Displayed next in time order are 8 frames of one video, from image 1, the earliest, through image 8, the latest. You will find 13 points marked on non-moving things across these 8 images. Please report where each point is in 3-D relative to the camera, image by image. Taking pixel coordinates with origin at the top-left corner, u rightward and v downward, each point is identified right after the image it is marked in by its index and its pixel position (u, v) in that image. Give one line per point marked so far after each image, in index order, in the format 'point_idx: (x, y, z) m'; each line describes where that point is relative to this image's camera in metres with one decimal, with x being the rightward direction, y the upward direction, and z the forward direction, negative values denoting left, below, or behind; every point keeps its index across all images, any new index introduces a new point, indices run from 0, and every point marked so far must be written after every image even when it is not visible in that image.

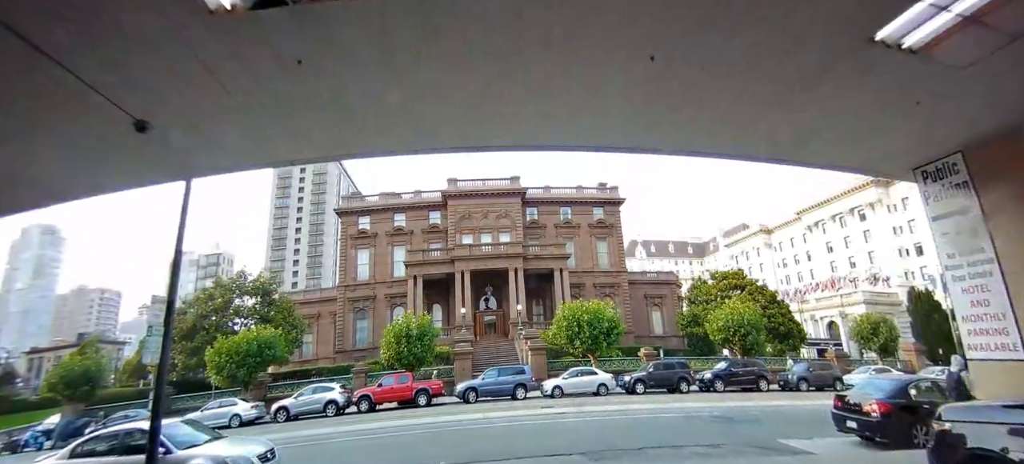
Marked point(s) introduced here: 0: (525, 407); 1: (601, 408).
0: (+0.4, -7.4, +19.0) m
1: (+3.1, -6.4, +16.3) m
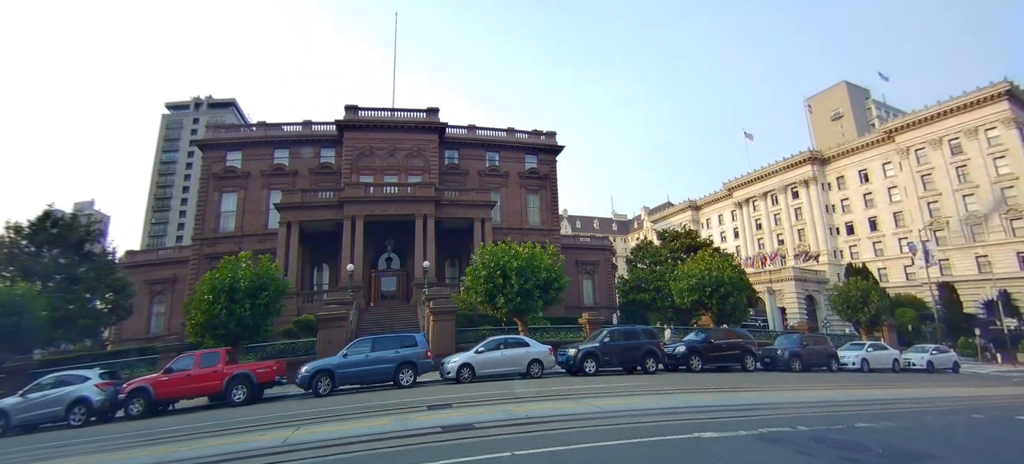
0: (-2.7, -4.1, +10.6) m
1: (+0.5, -3.3, +8.4) m
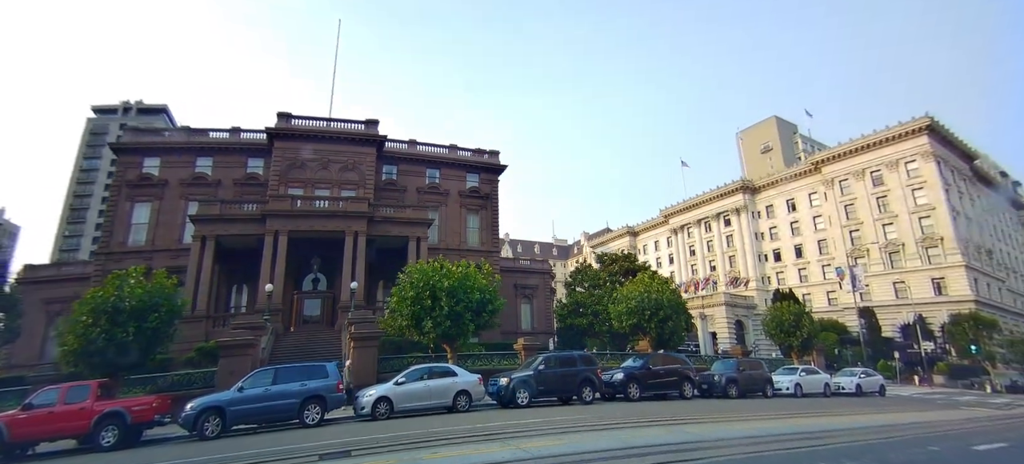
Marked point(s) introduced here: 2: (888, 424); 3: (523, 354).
0: (-4.4, -4.4, +8.8) m
1: (-0.9, -3.5, +7.0) m
2: (+9.4, -4.7, +11.0) m
3: (+0.4, -4.9, +18.2) m
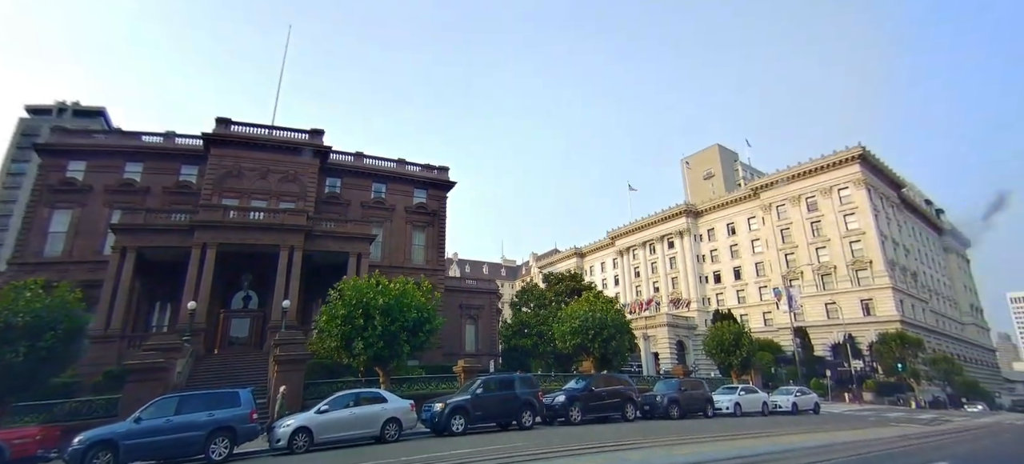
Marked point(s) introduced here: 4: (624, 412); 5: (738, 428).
0: (-5.7, -4.5, +7.6) m
1: (-2.0, -3.7, +6.2) m
2: (+7.8, -5.2, +11.1) m
3: (-1.8, -5.6, +17.4) m
4: (+4.1, -6.5, +16.5) m
5: (+7.8, -6.8, +15.7) m
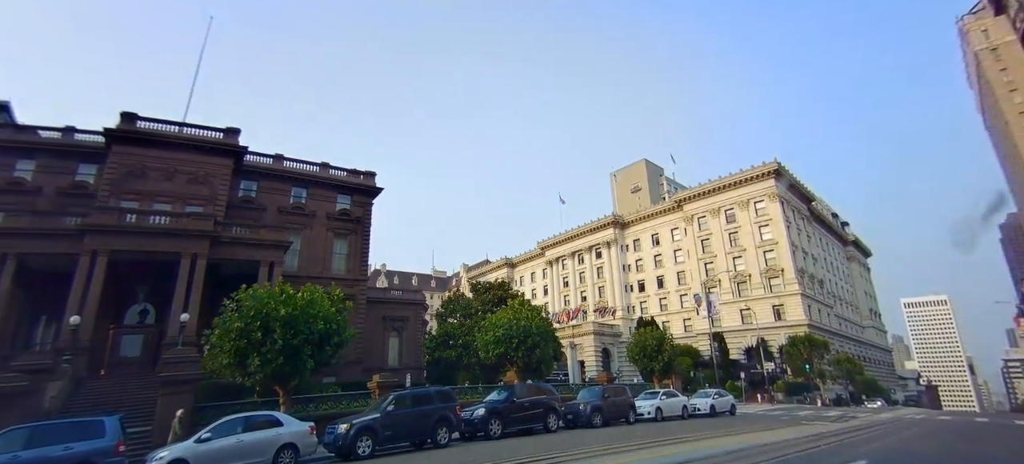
0: (-7.0, -4.4, +6.0) m
1: (-3.2, -3.6, +5.1) m
2: (+5.8, -5.4, +11.3) m
3: (-4.6, -5.8, +16.1) m
4: (+1.4, -6.8, +16.0) m
5: (+5.2, -7.1, +15.8) m
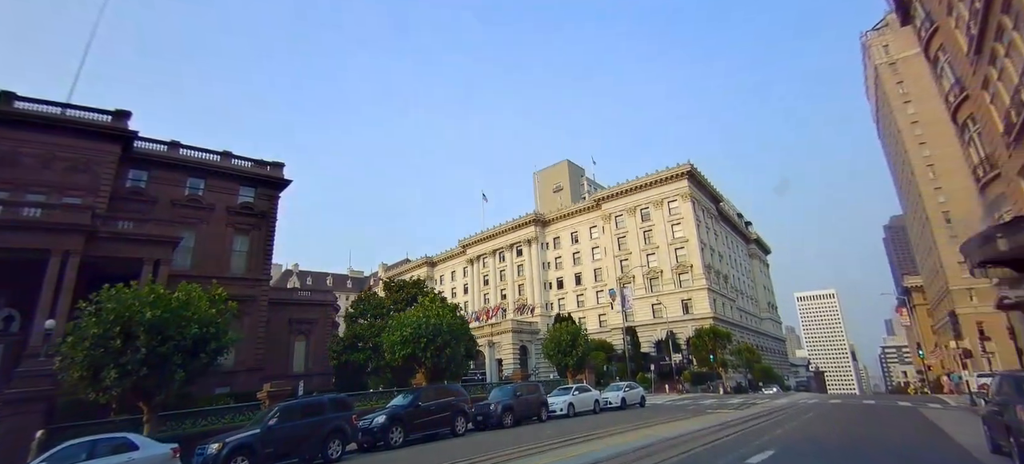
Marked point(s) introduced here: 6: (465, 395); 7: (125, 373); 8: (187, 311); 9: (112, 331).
0: (-8.2, -4.2, +4.1) m
1: (-4.3, -3.3, +3.9) m
2: (+3.6, -5.2, +11.5) m
3: (-7.4, -5.5, +14.5) m
4: (-1.5, -6.6, +15.4) m
5: (+2.3, -6.9, +15.8) m
6: (-1.4, -6.1, +16.8) m
7: (-9.8, -3.9, +12.0) m
8: (-9.4, -2.3, +13.8) m
9: (-10.6, -2.8, +12.3) m
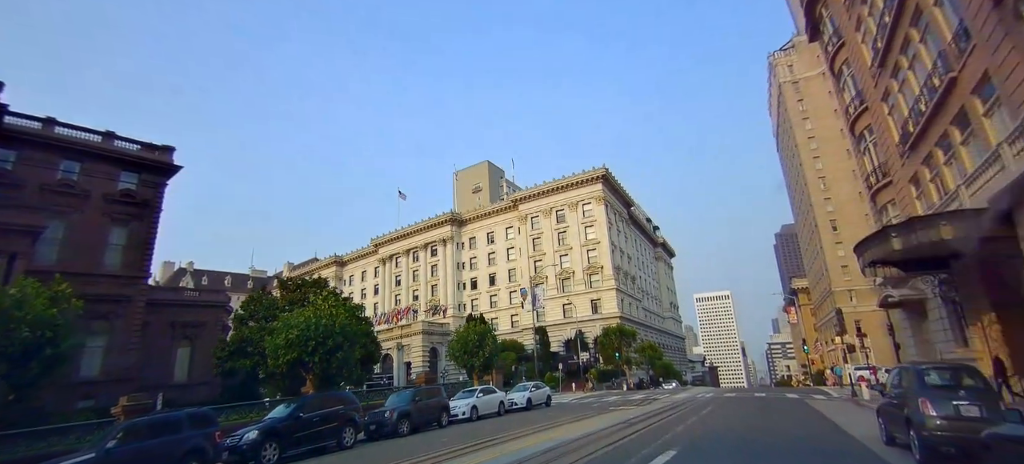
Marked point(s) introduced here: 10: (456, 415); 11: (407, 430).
0: (-9.0, -3.8, +2.2) m
1: (-5.1, -3.1, +2.7) m
2: (+1.2, -5.2, +11.5) m
3: (-10.2, -5.2, +12.5) m
4: (-4.6, -6.5, +14.5) m
5: (-0.9, -6.9, +15.5) m
6: (-4.7, -6.0, +15.9) m
7: (-12.0, -3.5, +9.6) m
8: (-11.8, -1.9, +11.5) m
9: (-12.8, -2.3, +9.7) m
10: (-1.9, -8.1, +19.9) m
11: (-3.2, -7.3, +16.7) m
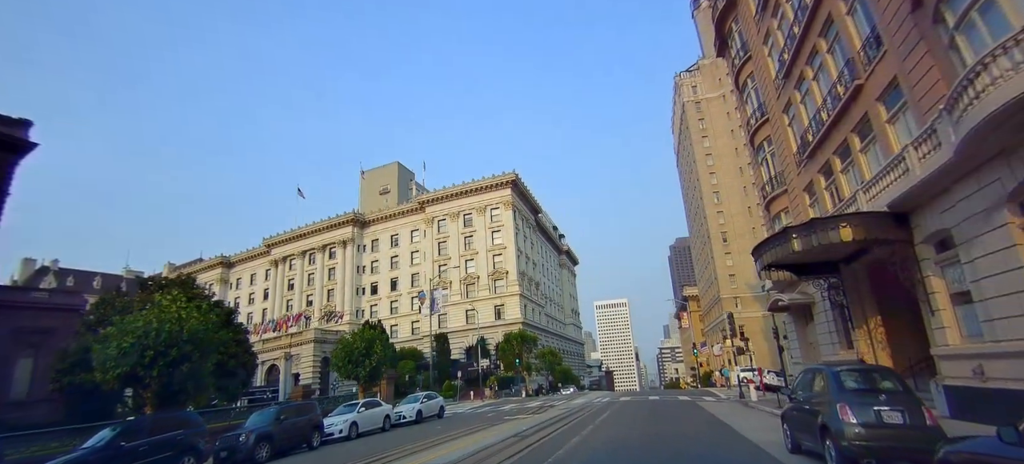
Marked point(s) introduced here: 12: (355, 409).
0: (-9.5, -3.3, -0.2) m
1: (-5.7, -2.8, +1.1) m
2: (-1.3, -5.3, +10.9) m
3: (-12.7, -4.8, +9.7) m
4: (-7.6, -6.3, +12.7) m
5: (-4.3, -6.9, +14.4) m
6: (-8.0, -5.8, +14.0) m
7: (-13.9, -3.0, +6.5) m
8: (-14.0, -1.5, +8.4) m
9: (-14.7, -1.8, +6.5) m
10: (-6.1, -8.1, +18.5) m
11: (-6.7, -7.2, +15.2) m
12: (-5.7, -7.6, +19.7) m
